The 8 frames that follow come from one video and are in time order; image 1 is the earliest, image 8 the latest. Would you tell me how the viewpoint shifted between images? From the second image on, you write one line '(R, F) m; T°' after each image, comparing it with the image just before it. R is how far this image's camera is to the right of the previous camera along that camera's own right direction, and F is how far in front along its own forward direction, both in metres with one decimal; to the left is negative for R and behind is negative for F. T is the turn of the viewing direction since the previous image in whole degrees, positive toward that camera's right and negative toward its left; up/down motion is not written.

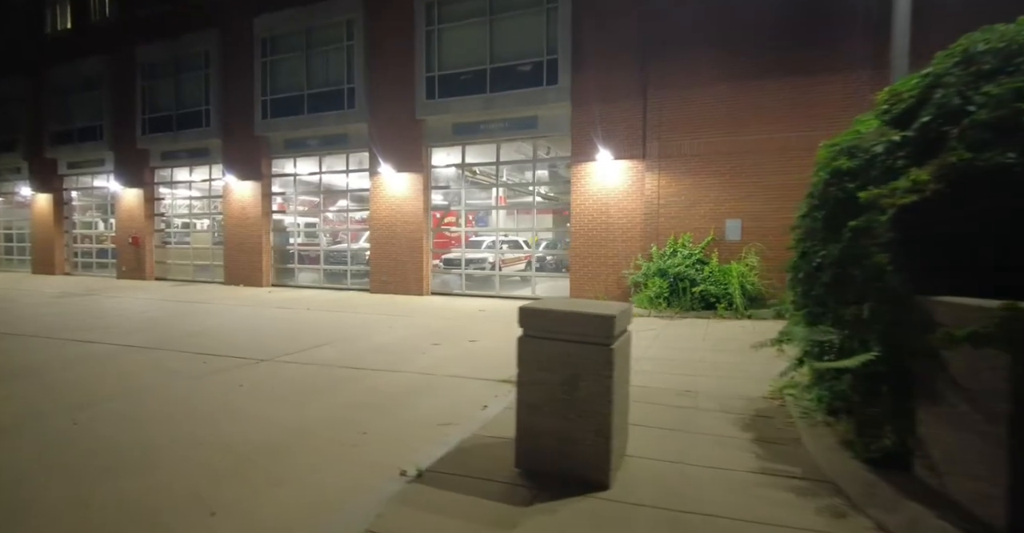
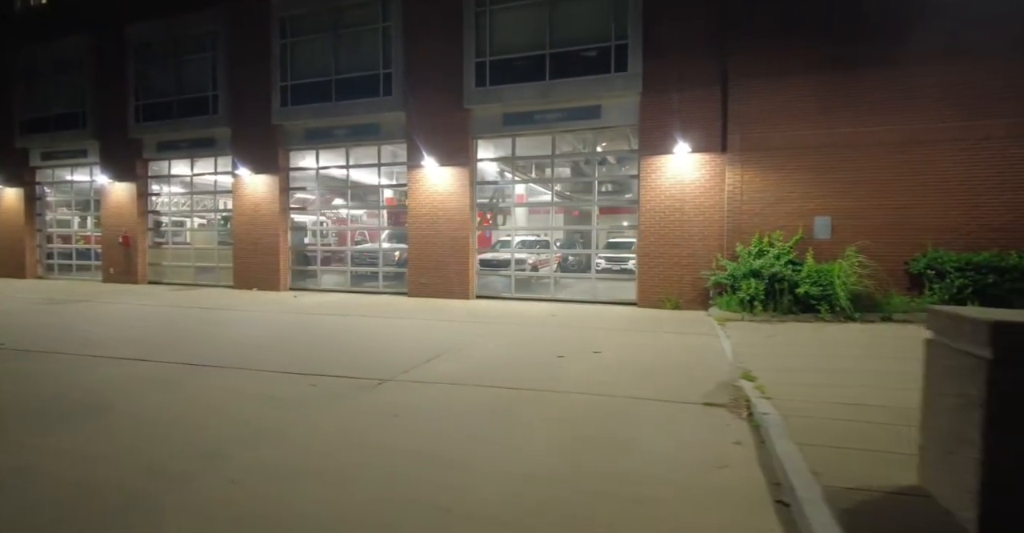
(-2.5, +1.2) m; +4°
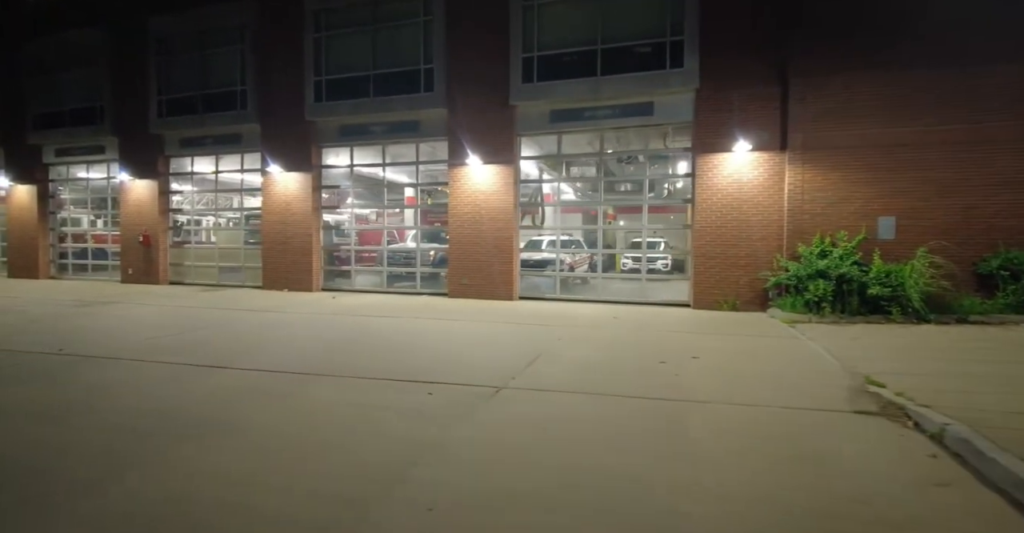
(-1.5, +0.3) m; +1°
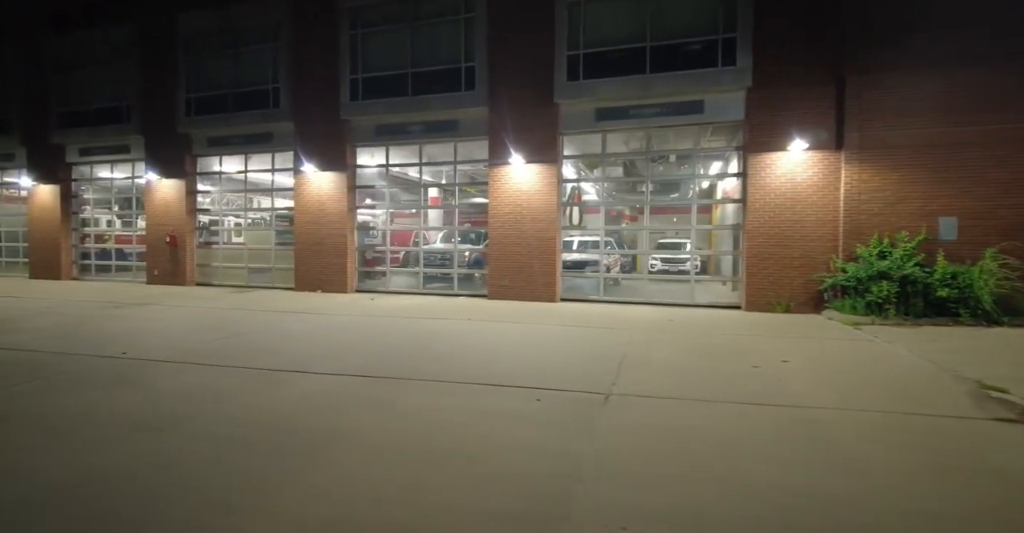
(-1.2, +0.2) m; 0°
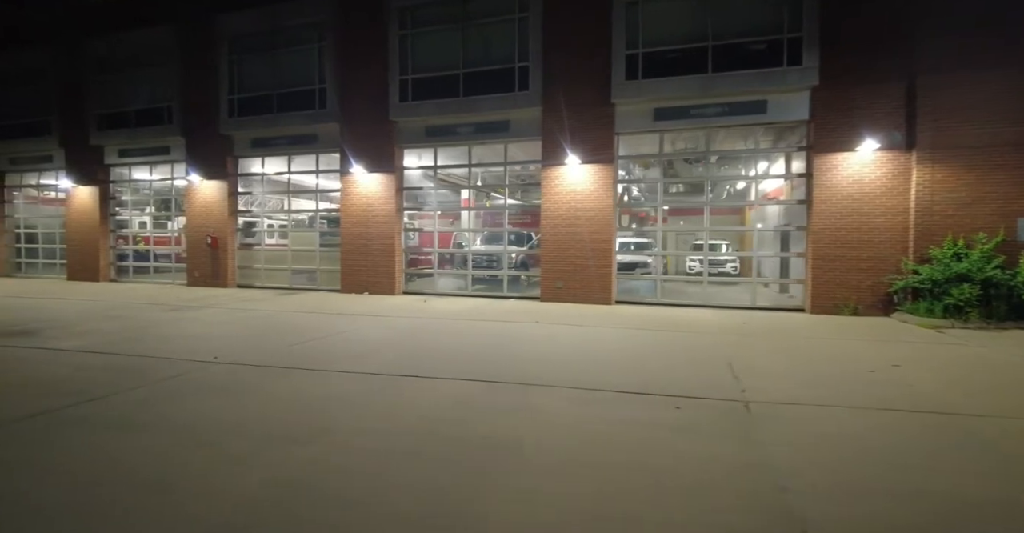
(-1.4, +0.1) m; 0°
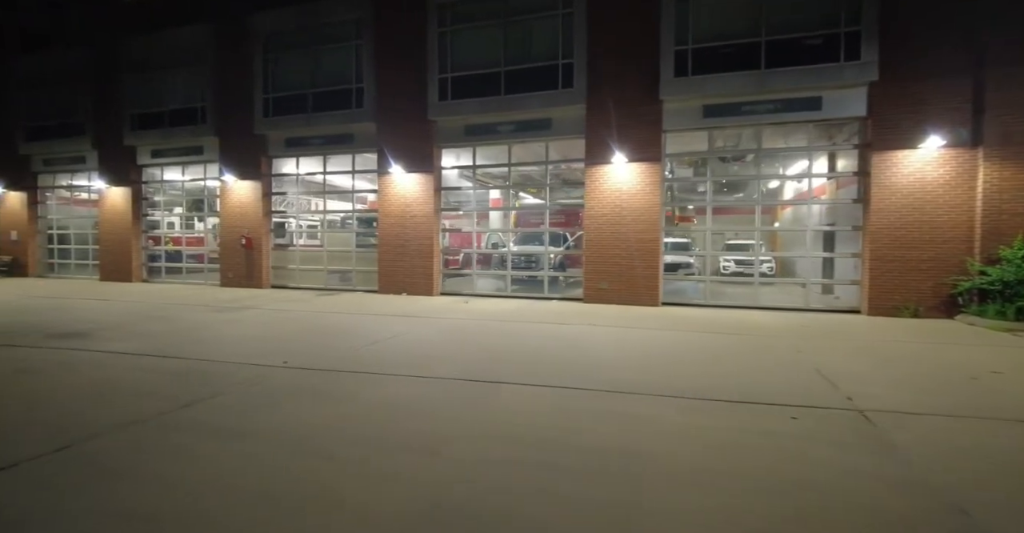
(-1.0, +0.2) m; -1°
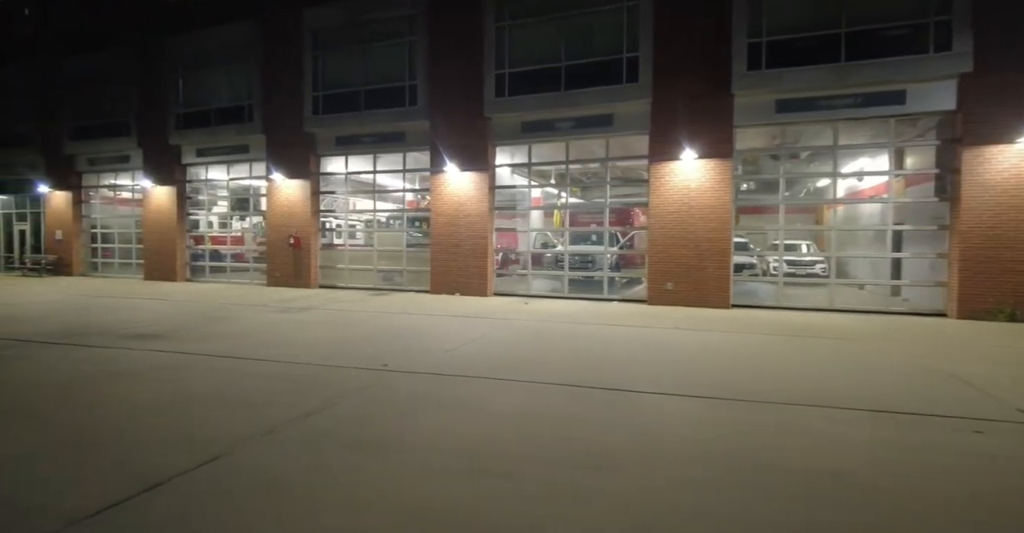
(-1.4, +0.3) m; -1°
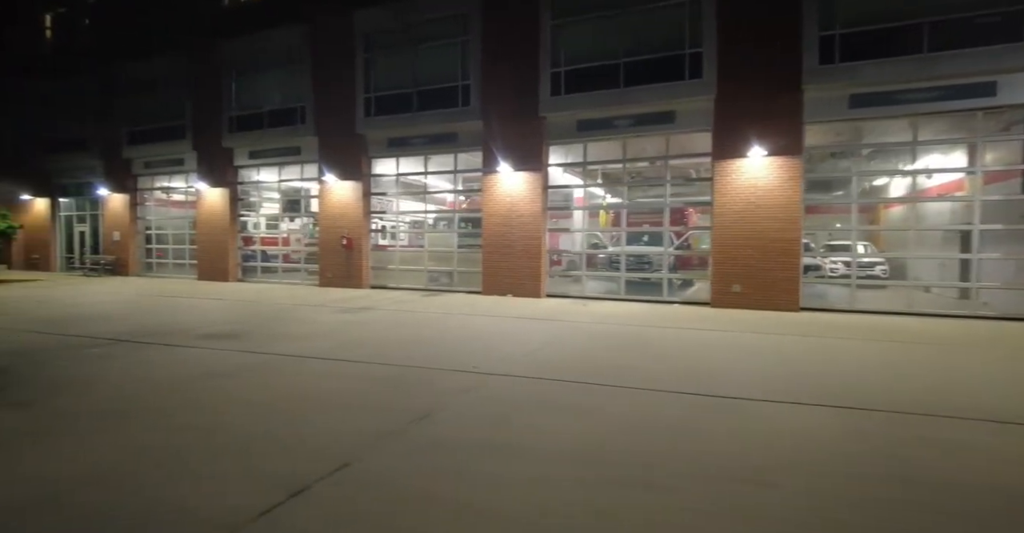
(-0.9, +0.2) m; -3°
